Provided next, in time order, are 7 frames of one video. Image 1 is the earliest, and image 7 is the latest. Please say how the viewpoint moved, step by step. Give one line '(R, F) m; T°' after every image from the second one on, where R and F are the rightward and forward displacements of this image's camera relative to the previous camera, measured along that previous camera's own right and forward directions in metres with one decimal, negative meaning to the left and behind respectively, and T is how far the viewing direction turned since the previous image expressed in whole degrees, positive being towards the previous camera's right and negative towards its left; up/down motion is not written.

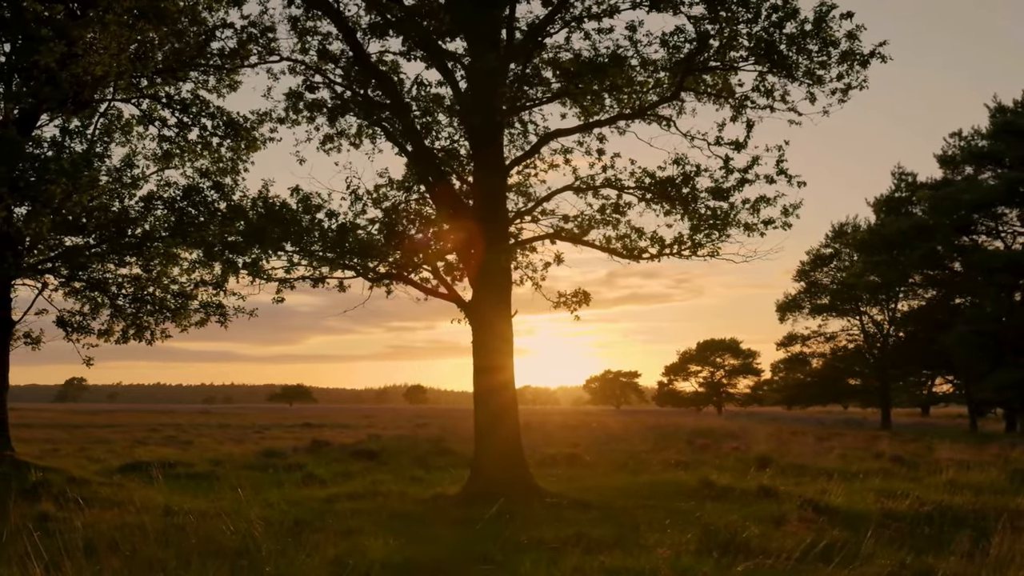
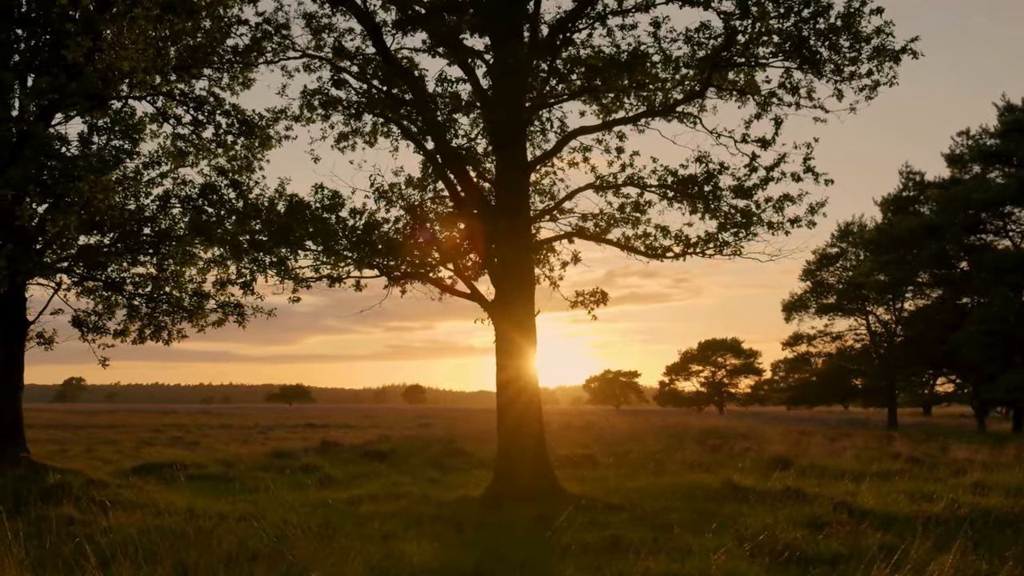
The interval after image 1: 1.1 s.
(-0.4, +0.2) m; 0°
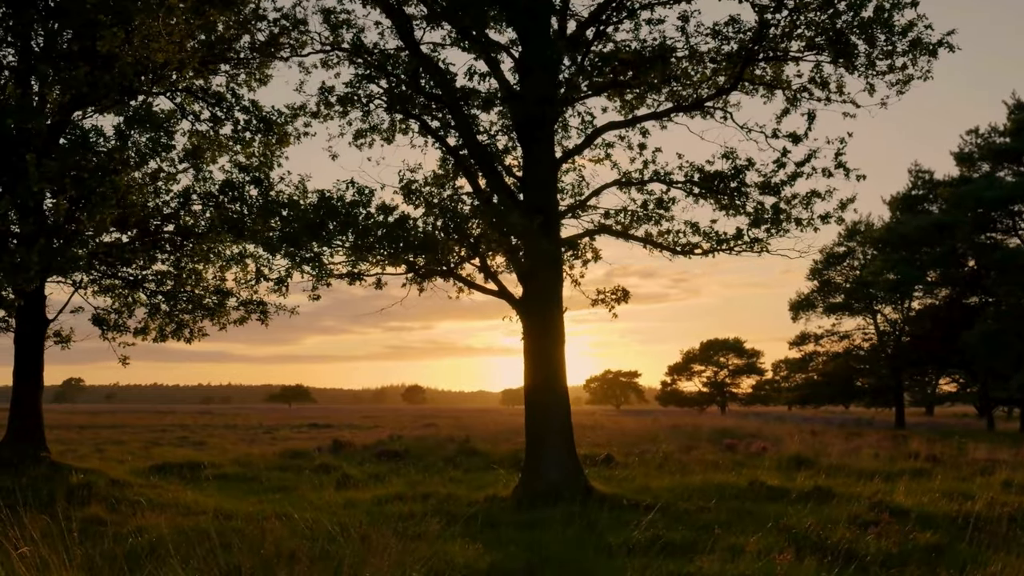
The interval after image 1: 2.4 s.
(-0.5, +0.2) m; 0°
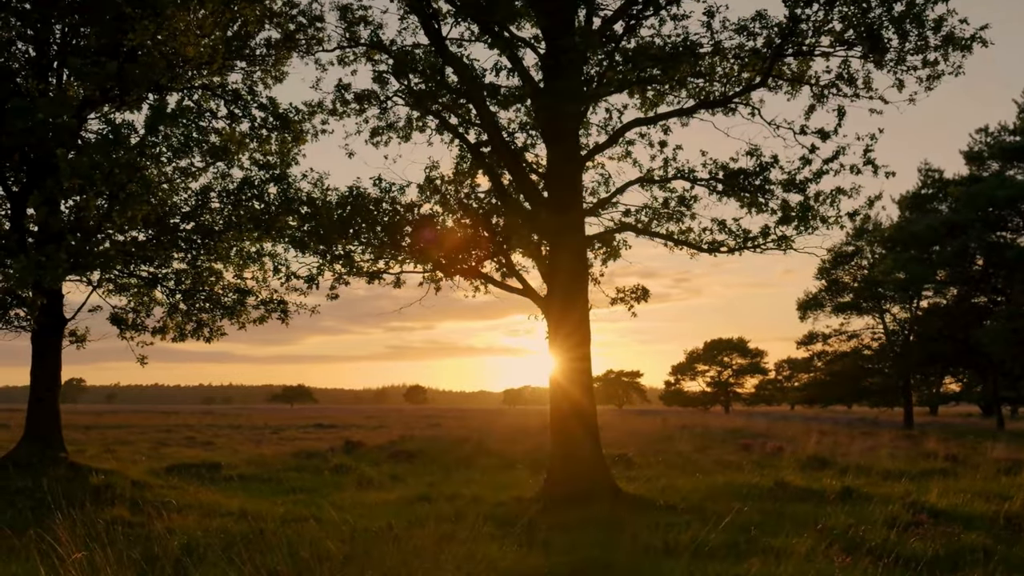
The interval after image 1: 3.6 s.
(-0.4, +0.2) m; 0°
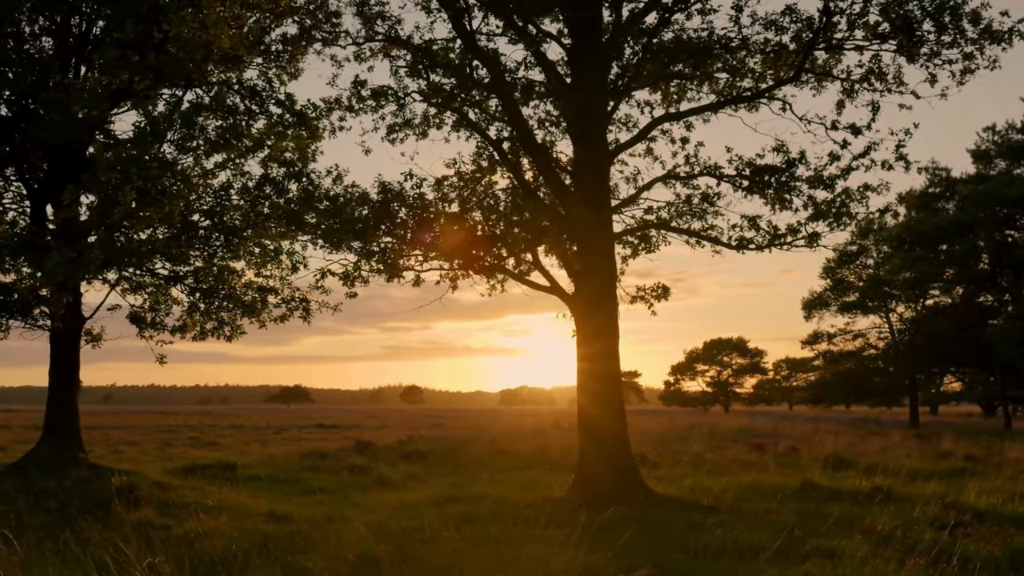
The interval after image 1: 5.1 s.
(-0.5, +0.2) m; 0°
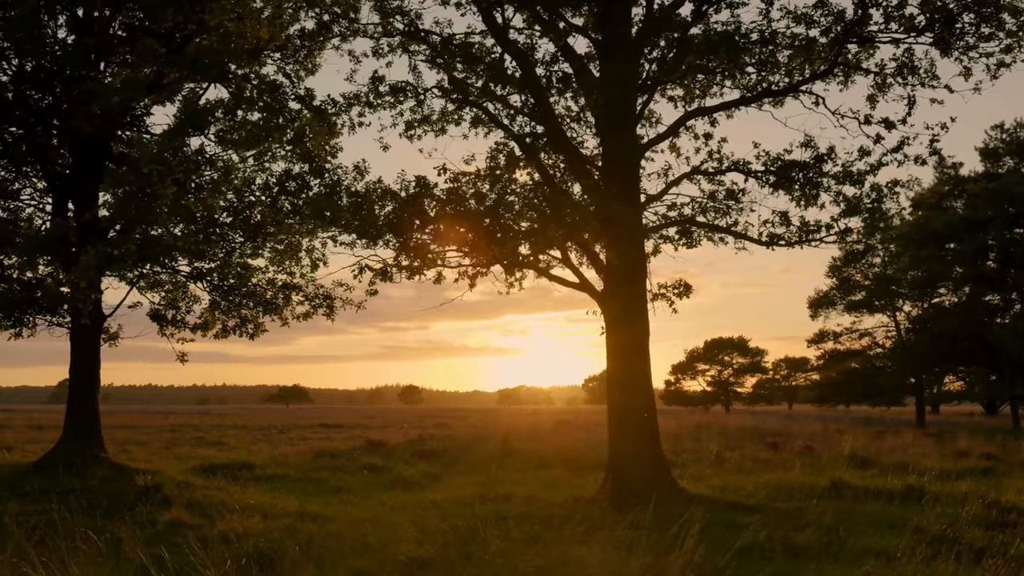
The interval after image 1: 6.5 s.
(-0.5, +0.2) m; 0°
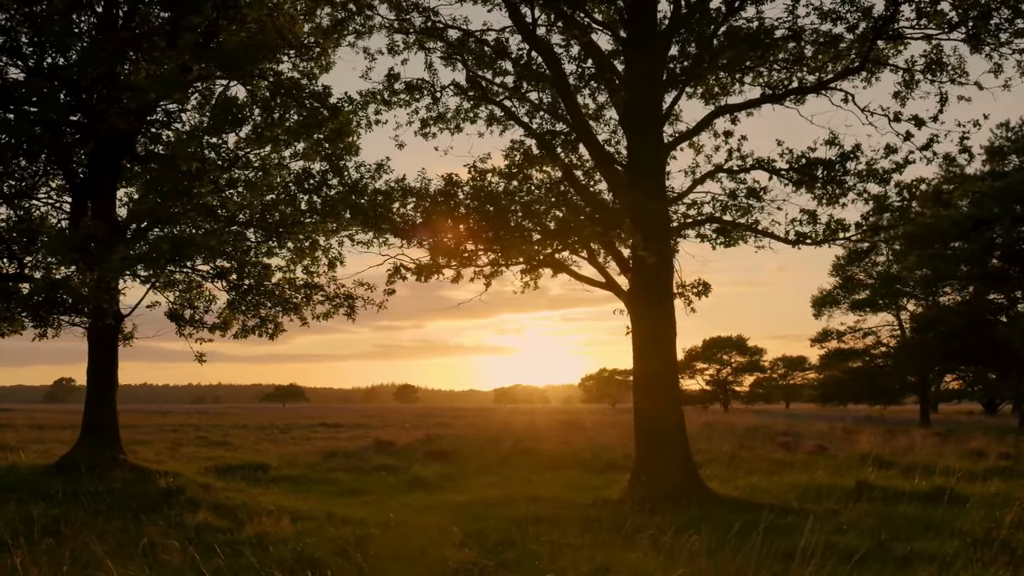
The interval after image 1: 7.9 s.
(-0.5, +0.2) m; 0°
